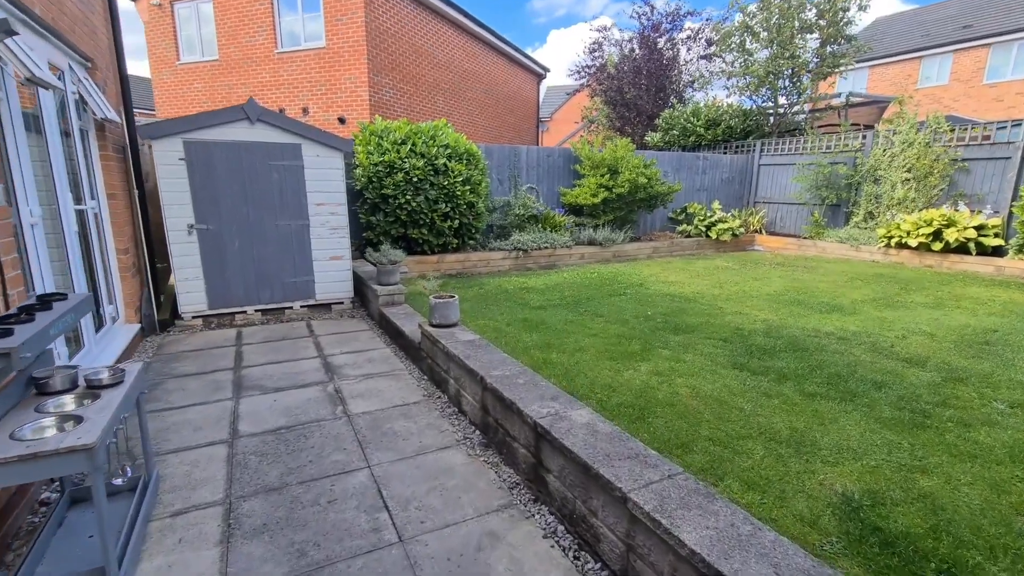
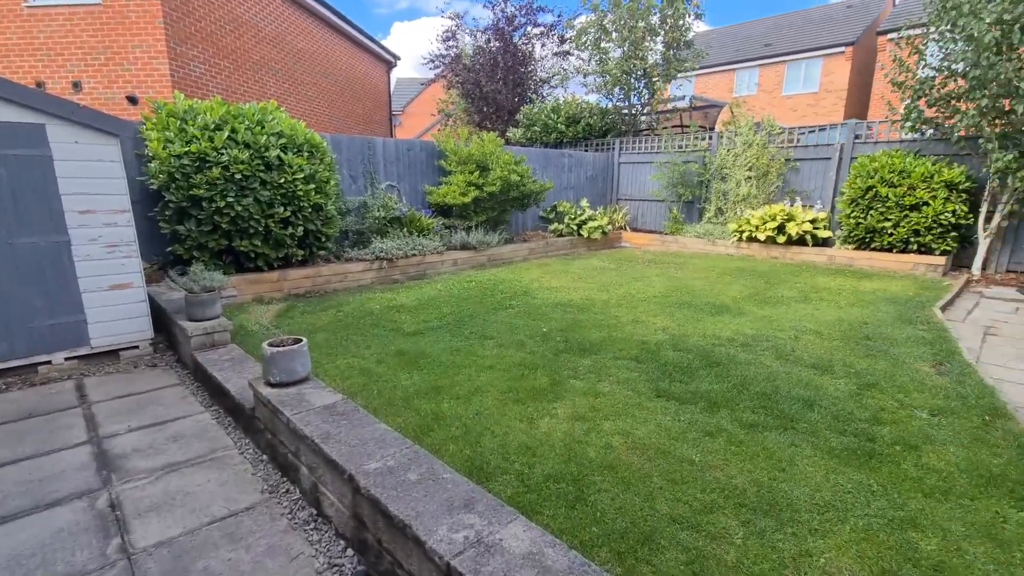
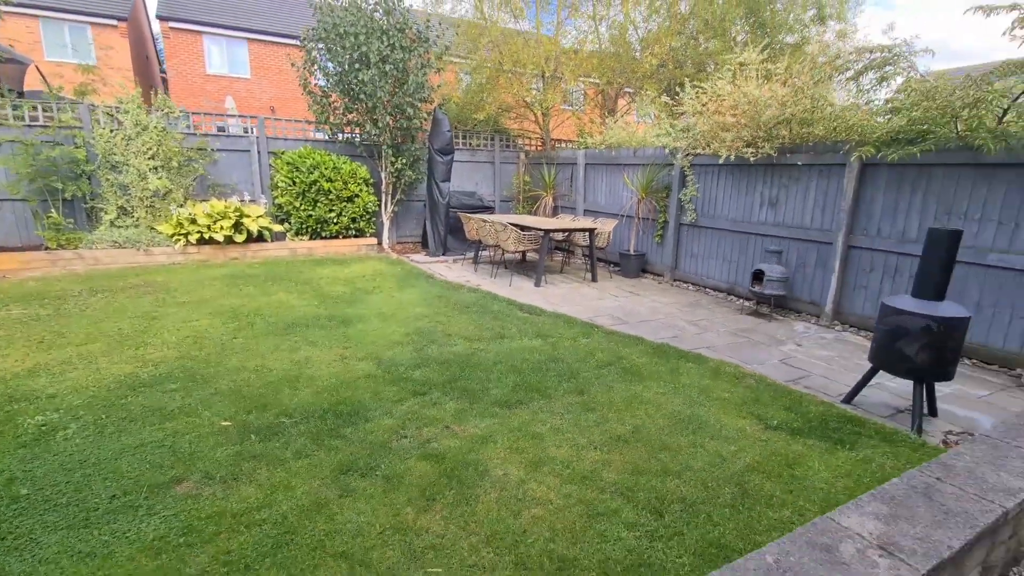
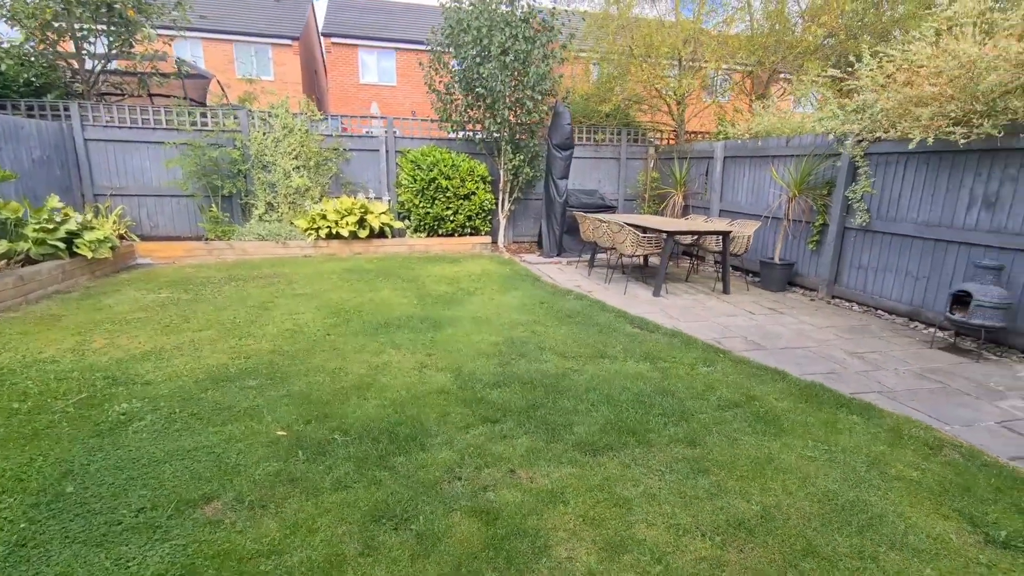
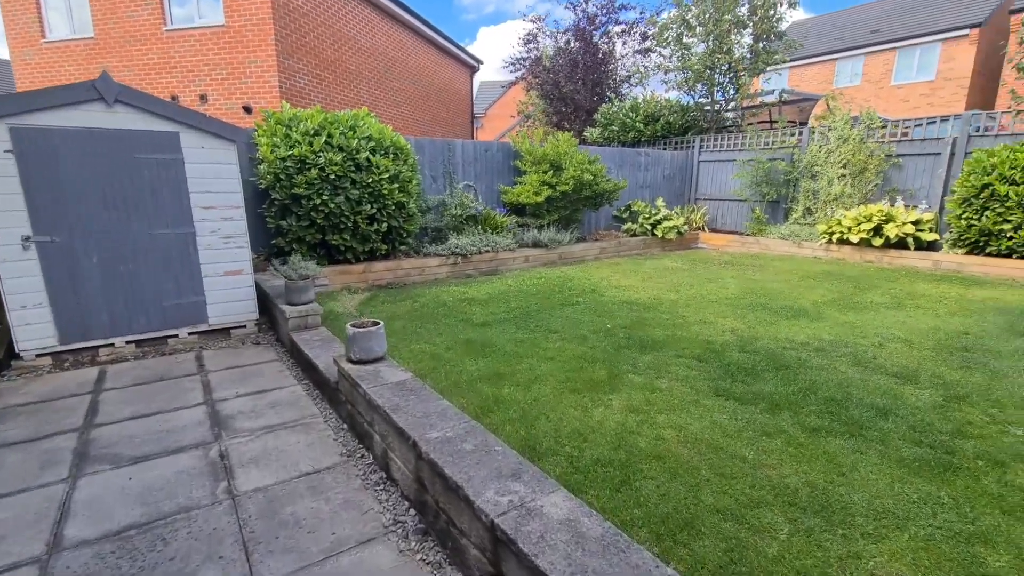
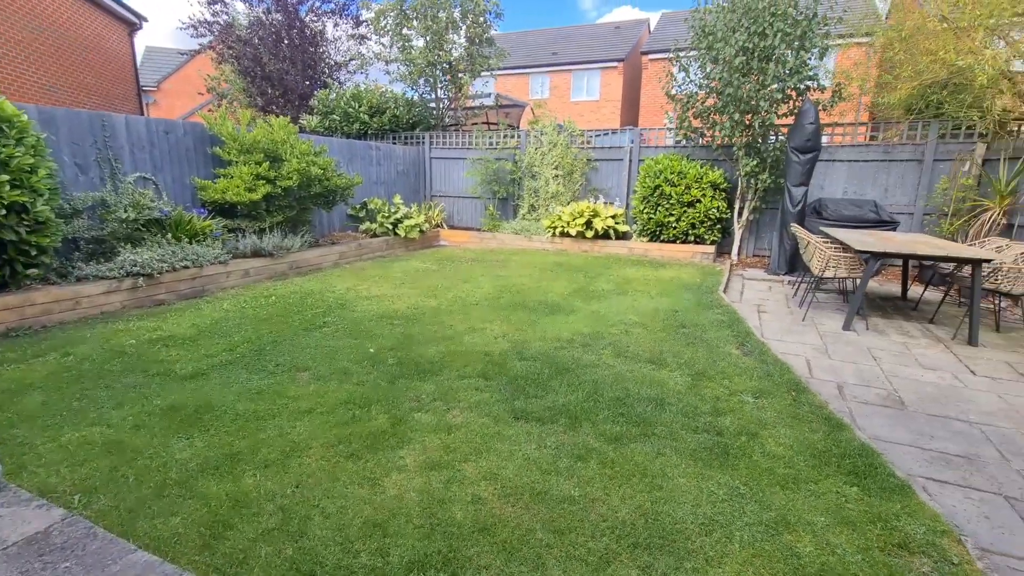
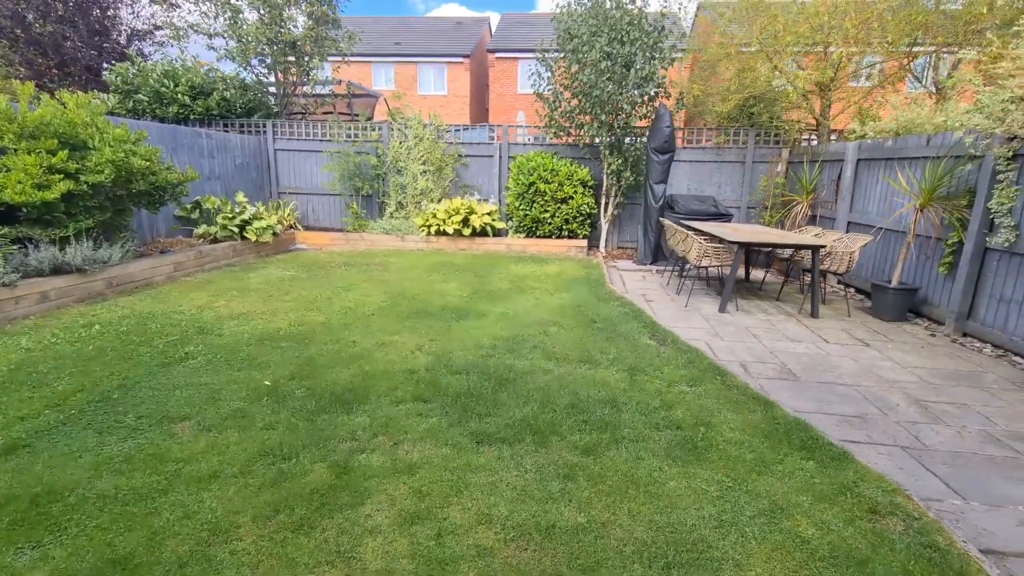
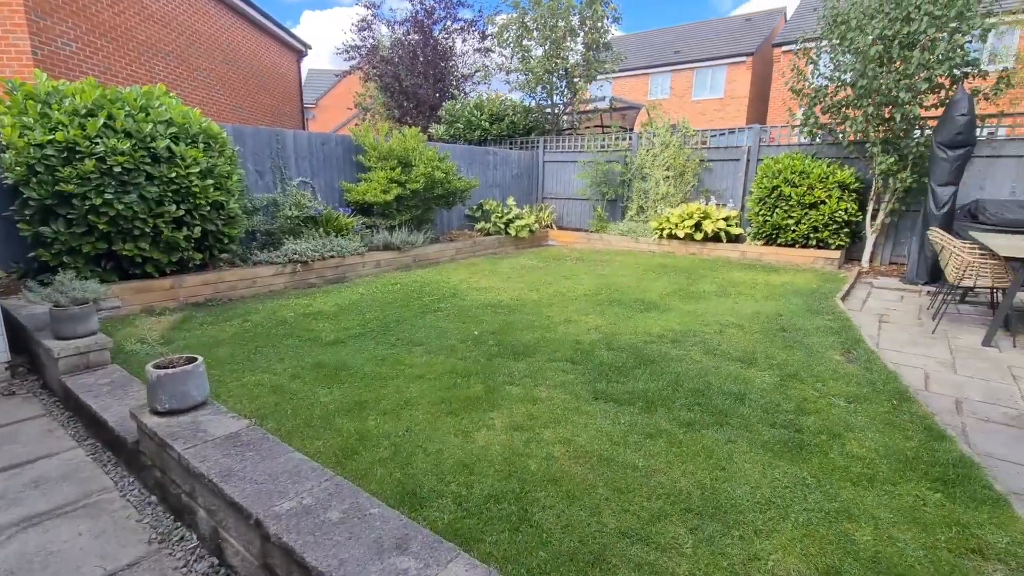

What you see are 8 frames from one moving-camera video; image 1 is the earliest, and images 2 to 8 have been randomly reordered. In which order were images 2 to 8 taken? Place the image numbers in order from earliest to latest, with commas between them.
5, 2, 8, 6, 7, 4, 3
